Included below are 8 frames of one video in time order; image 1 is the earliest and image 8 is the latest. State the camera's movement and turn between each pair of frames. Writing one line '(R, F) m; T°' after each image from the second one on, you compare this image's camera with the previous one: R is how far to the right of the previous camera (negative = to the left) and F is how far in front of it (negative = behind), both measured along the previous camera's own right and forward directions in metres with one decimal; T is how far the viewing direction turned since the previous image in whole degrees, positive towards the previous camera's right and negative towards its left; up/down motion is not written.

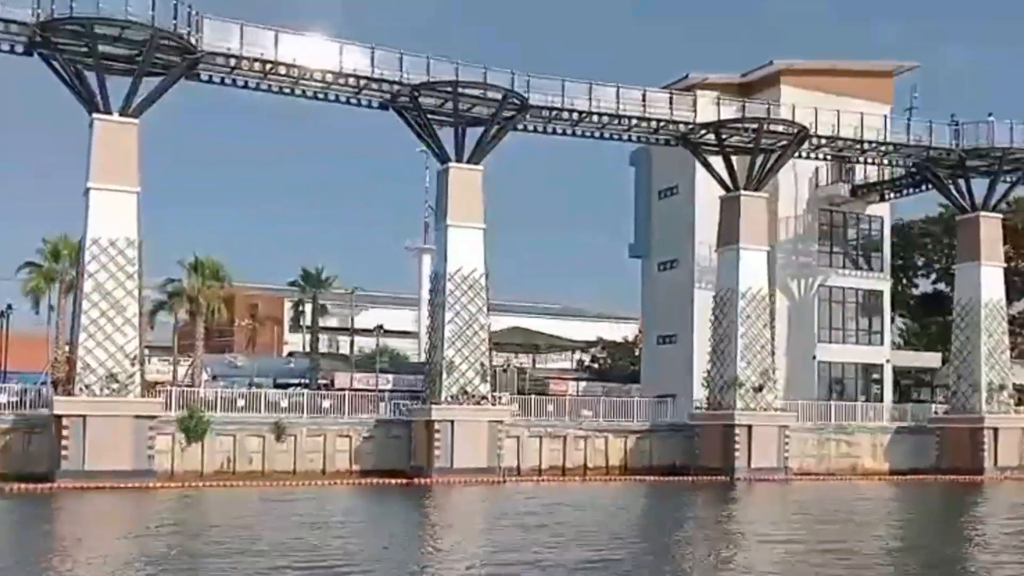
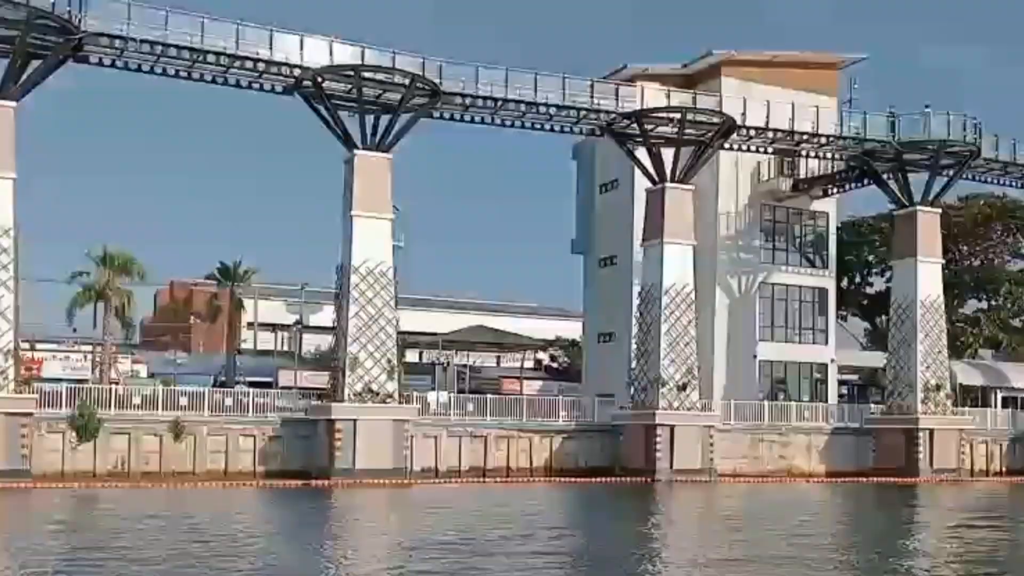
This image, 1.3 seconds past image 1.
(+2.4, +1.2) m; +1°
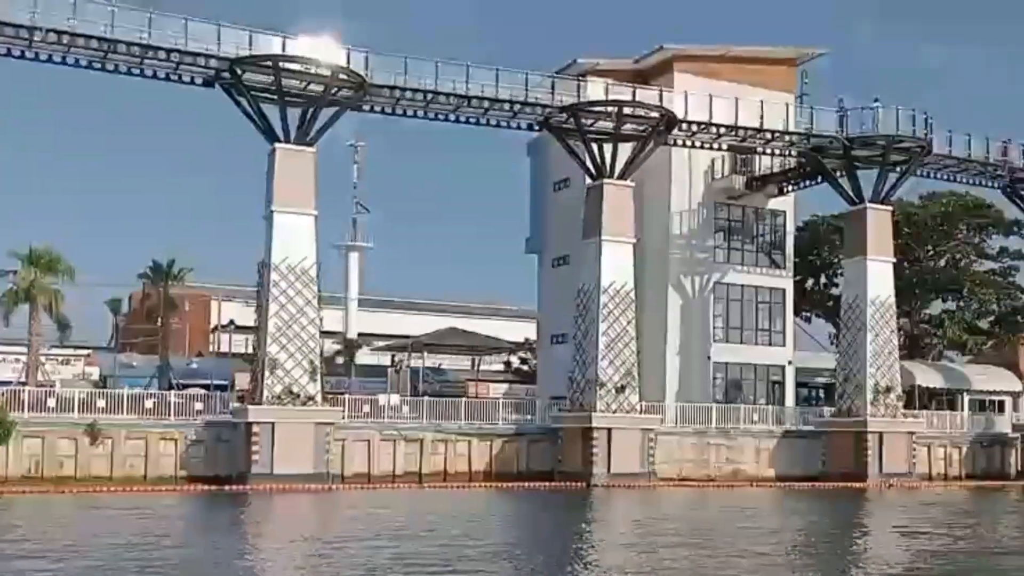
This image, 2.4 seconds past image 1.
(+2.0, +0.9) m; 0°
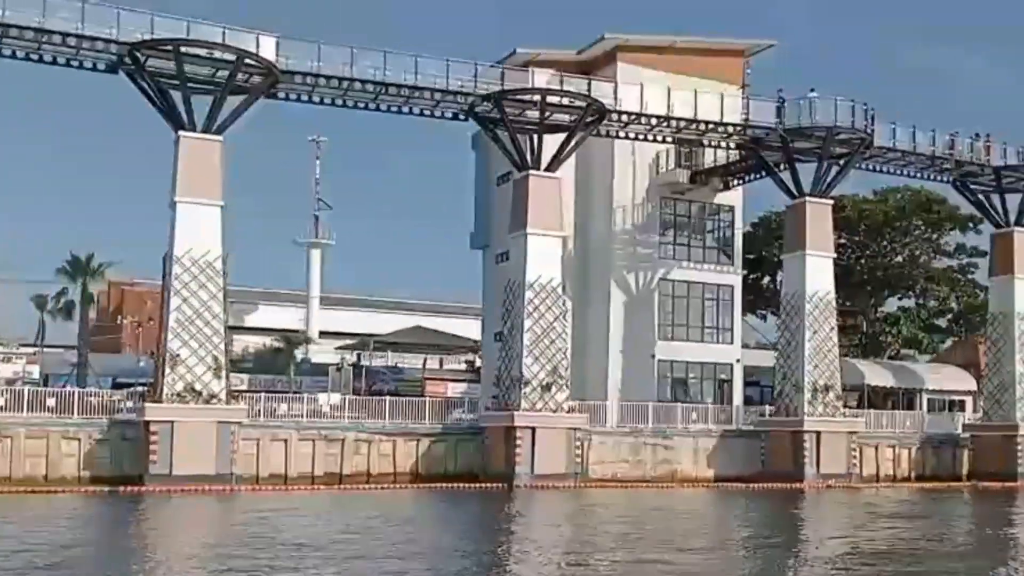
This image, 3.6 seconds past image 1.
(+2.2, +1.1) m; 0°
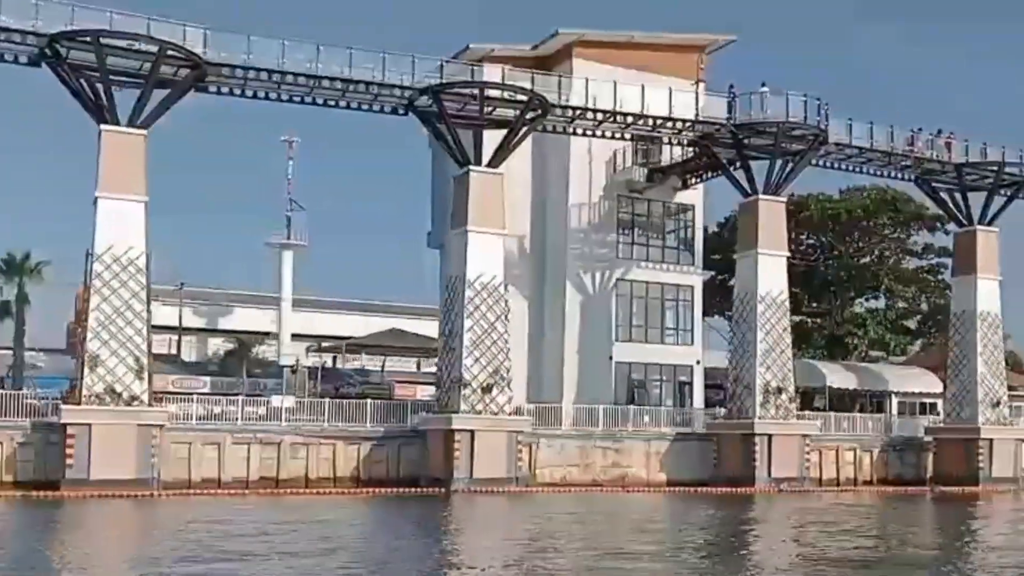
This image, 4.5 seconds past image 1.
(+1.7, +0.9) m; 0°
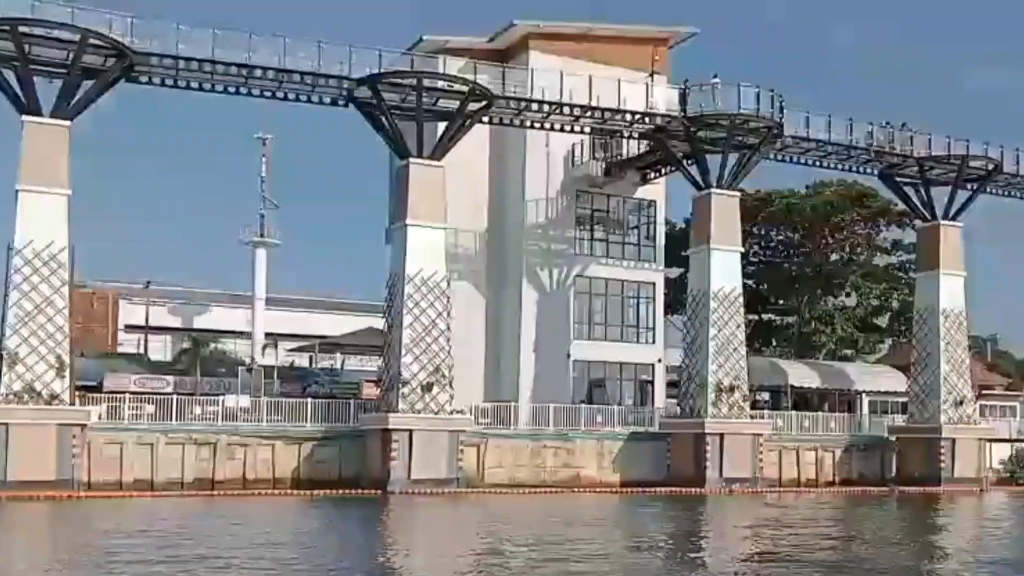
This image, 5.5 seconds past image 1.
(+1.7, +0.8) m; 0°
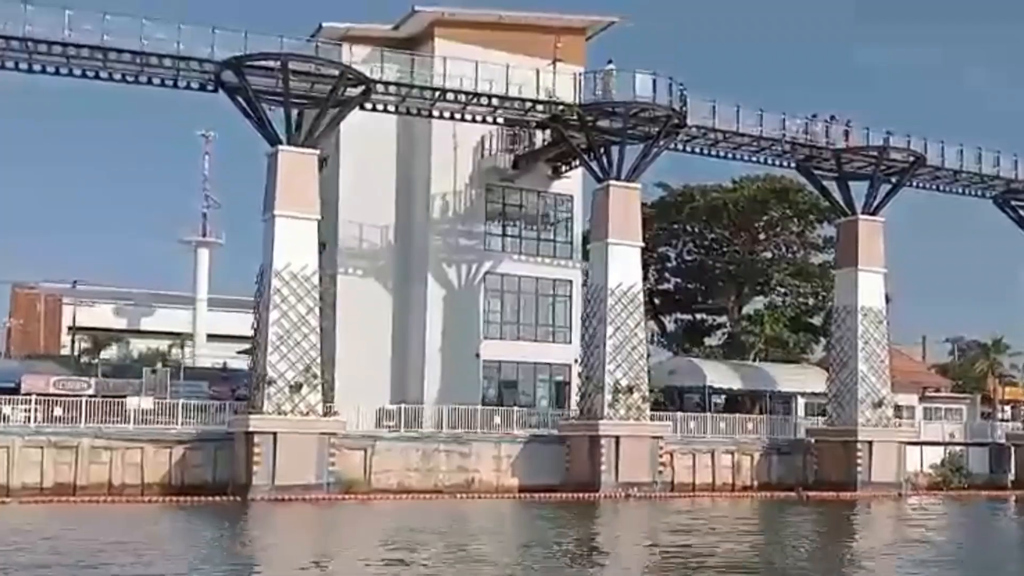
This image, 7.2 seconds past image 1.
(+3.3, +1.6) m; 0°
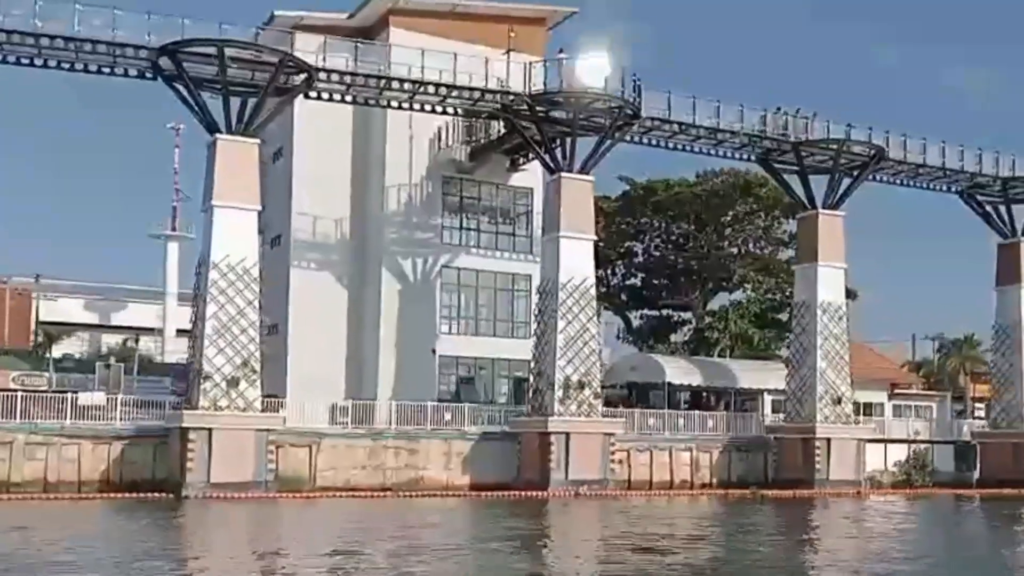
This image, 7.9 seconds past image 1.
(+1.3, +0.6) m; 0°
